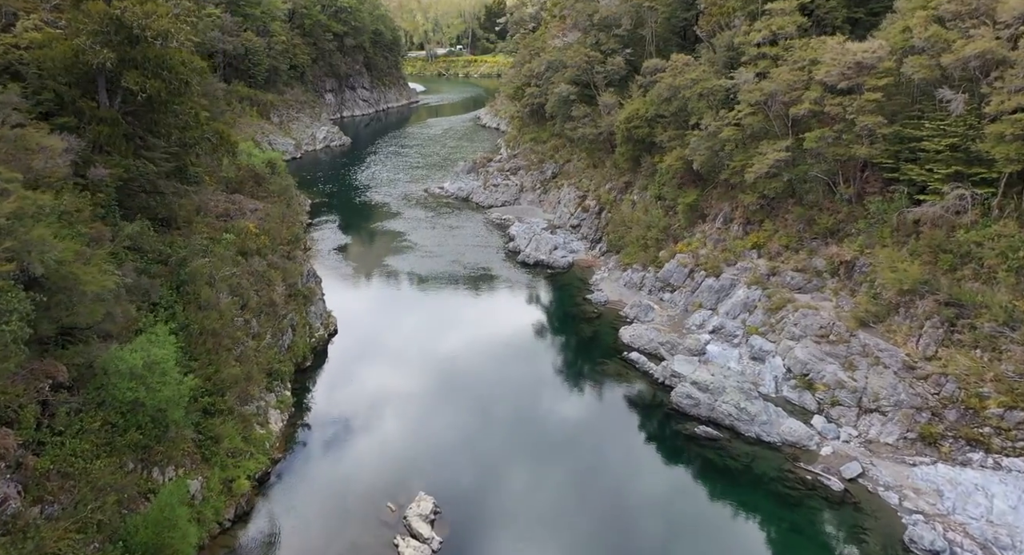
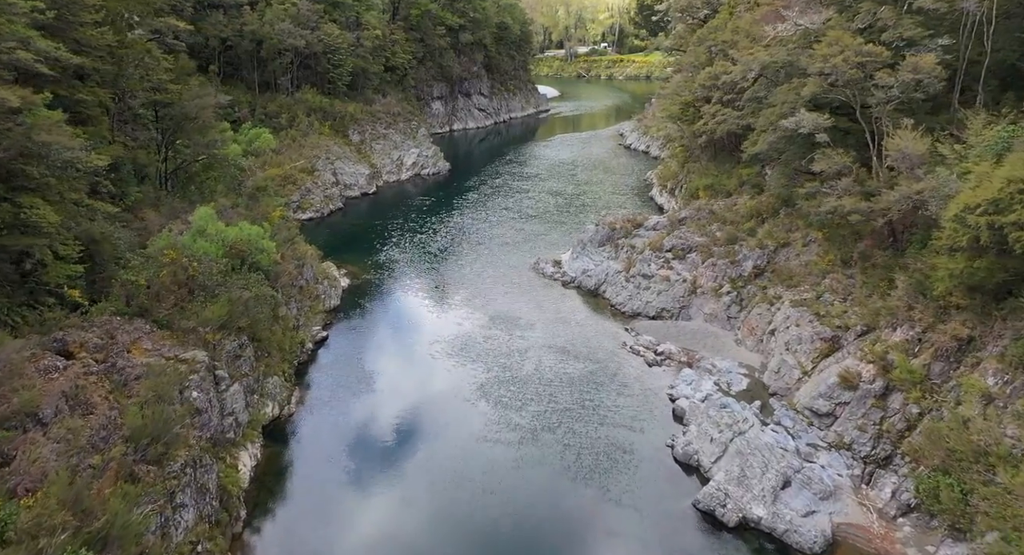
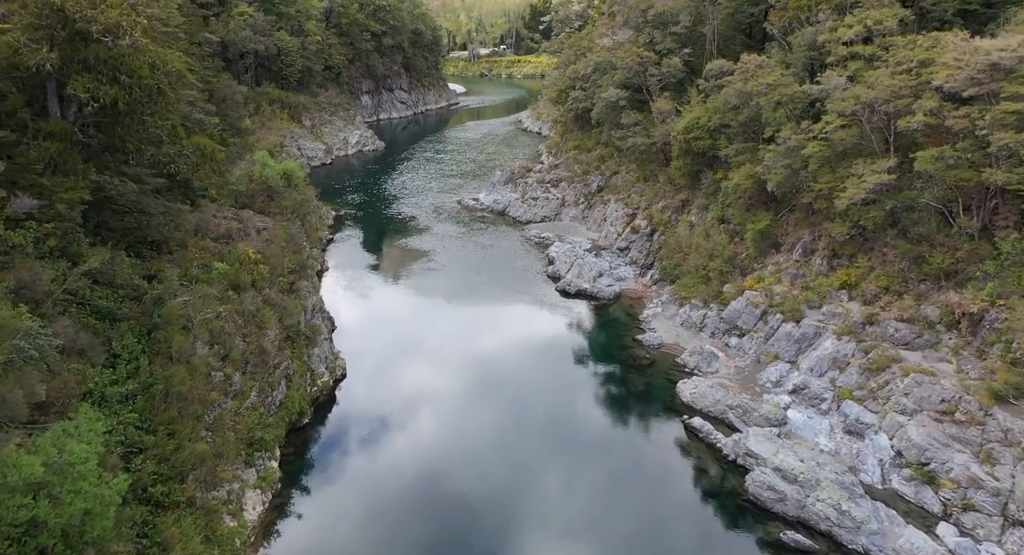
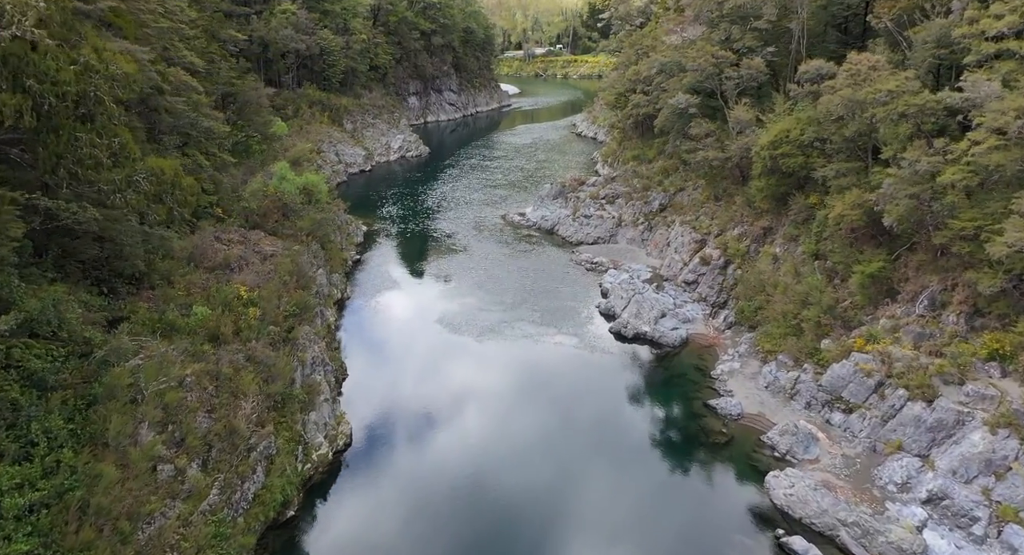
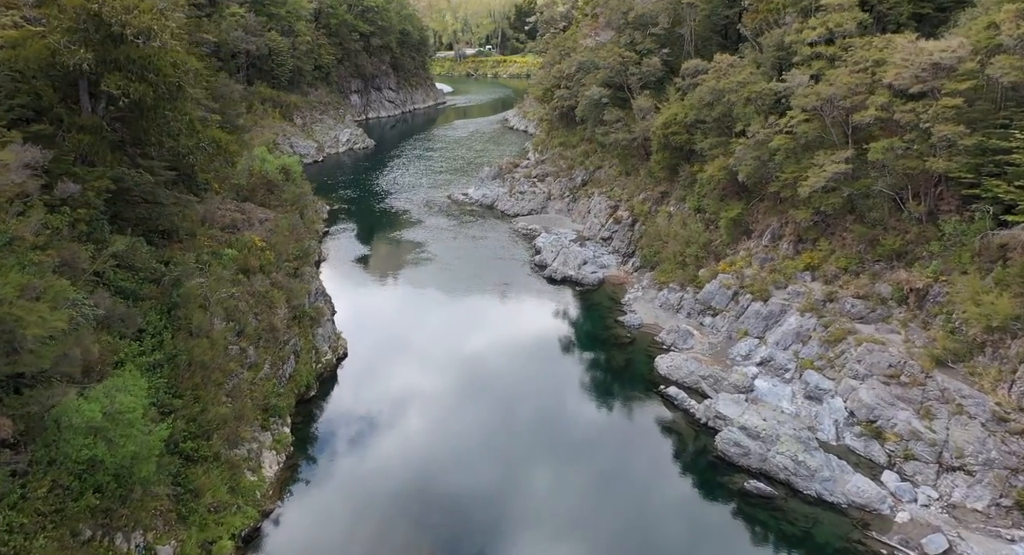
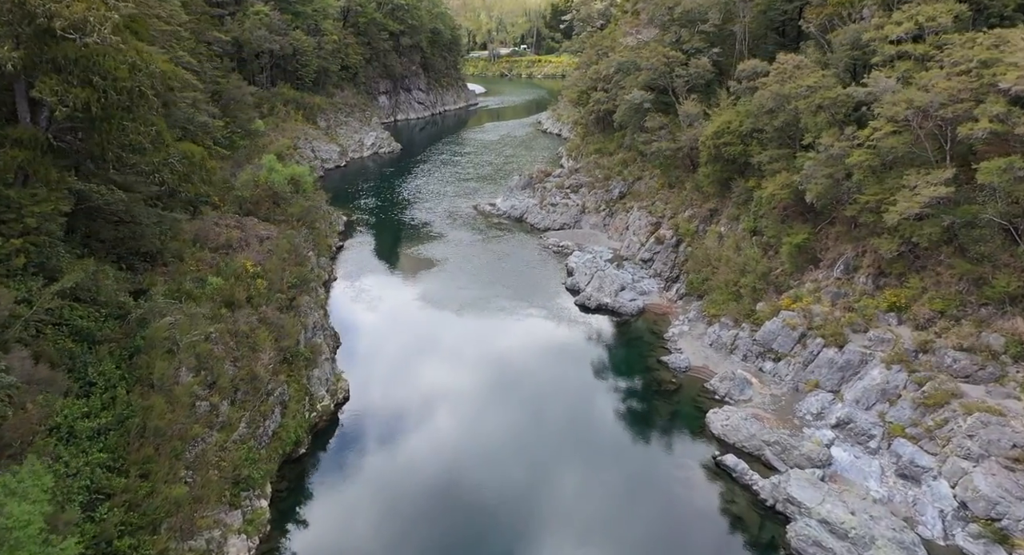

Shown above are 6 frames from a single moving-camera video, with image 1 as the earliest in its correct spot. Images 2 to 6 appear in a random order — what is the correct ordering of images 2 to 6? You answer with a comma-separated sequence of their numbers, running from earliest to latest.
5, 3, 6, 4, 2
